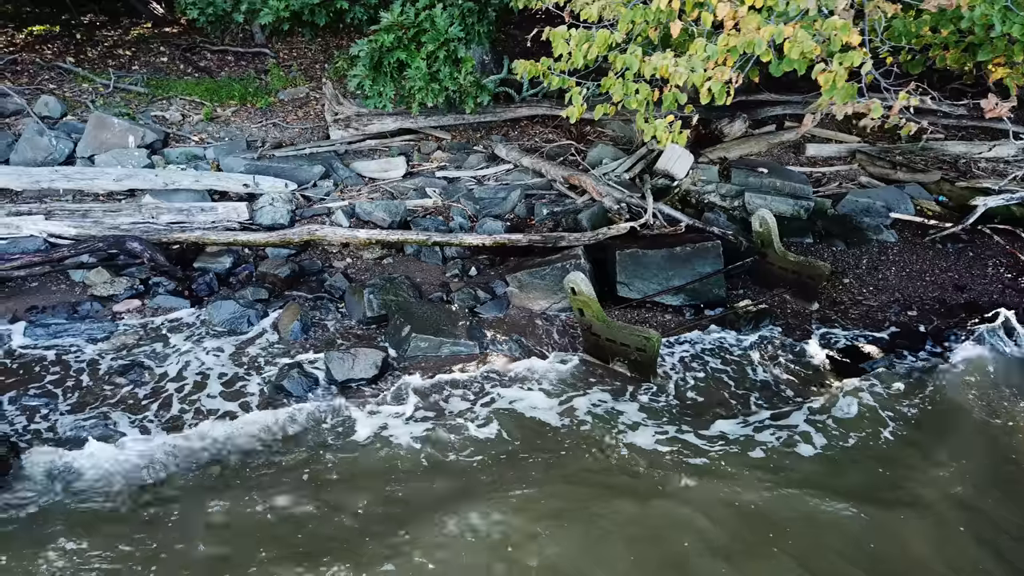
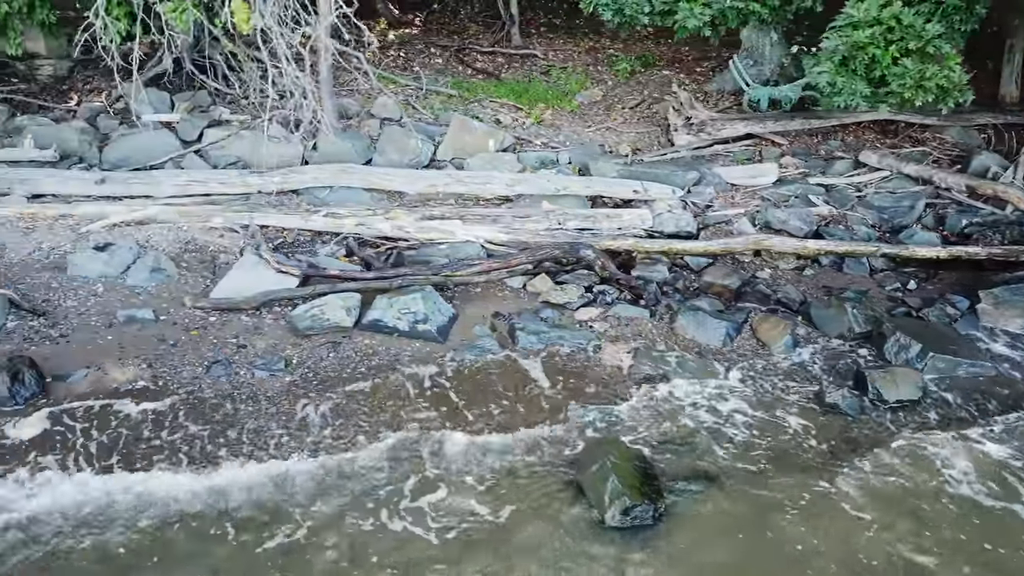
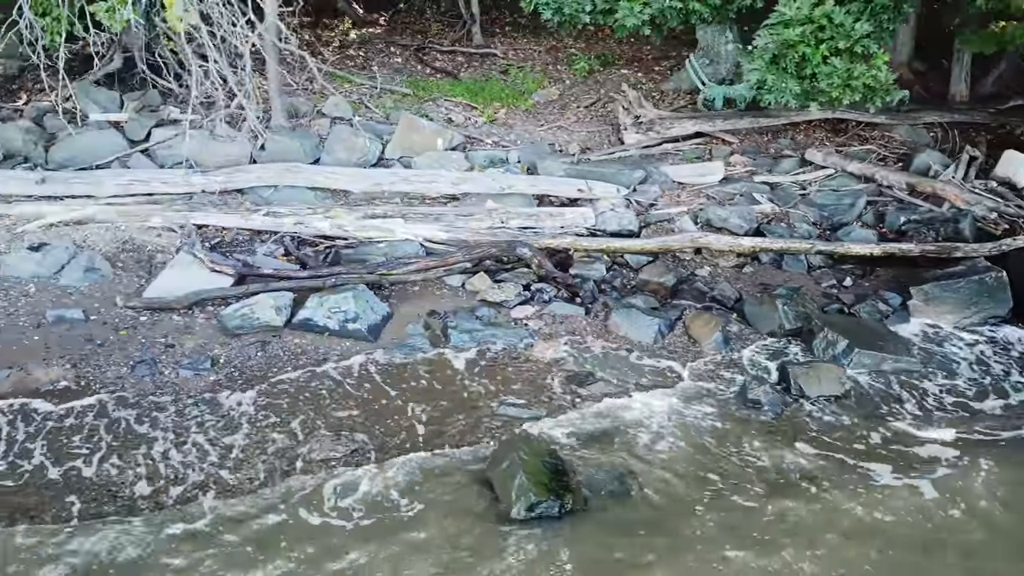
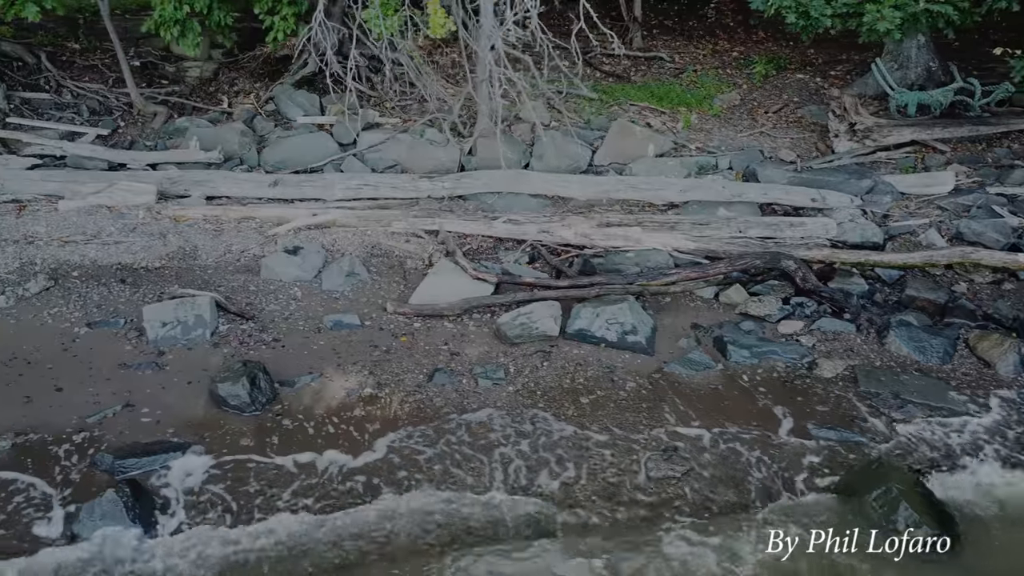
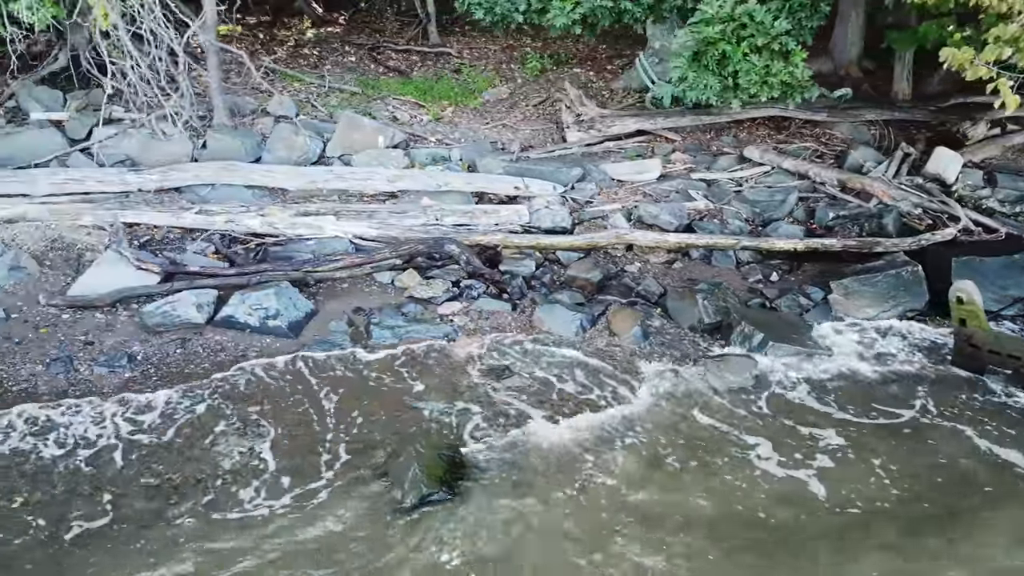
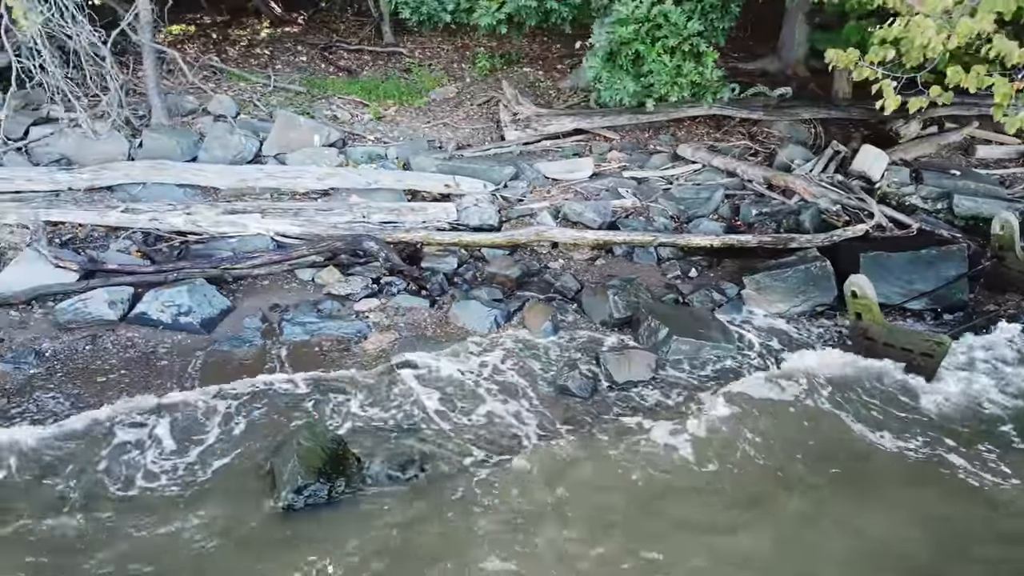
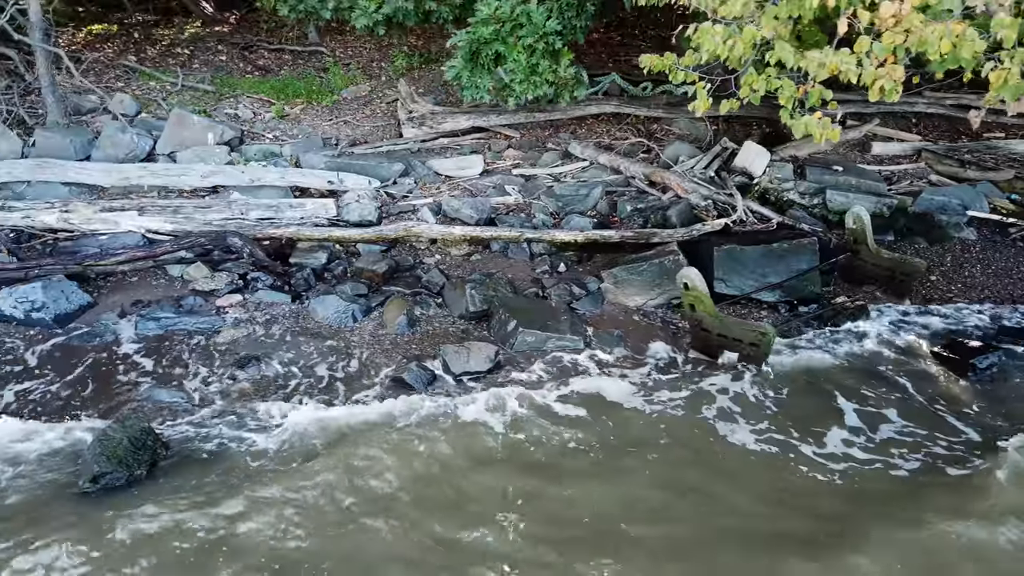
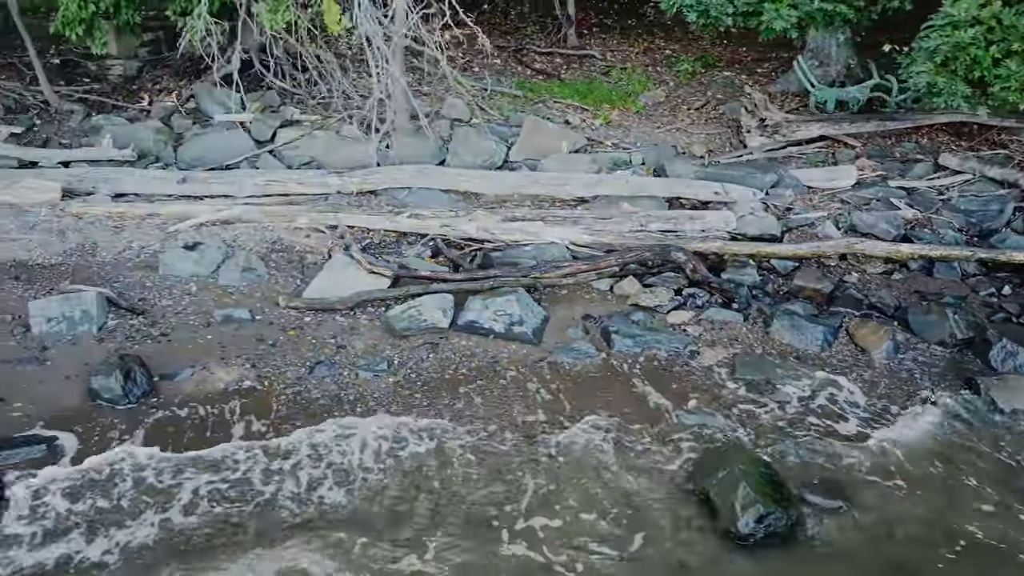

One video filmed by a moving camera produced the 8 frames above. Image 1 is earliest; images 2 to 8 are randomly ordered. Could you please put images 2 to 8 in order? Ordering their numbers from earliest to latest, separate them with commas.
7, 6, 5, 3, 2, 8, 4
